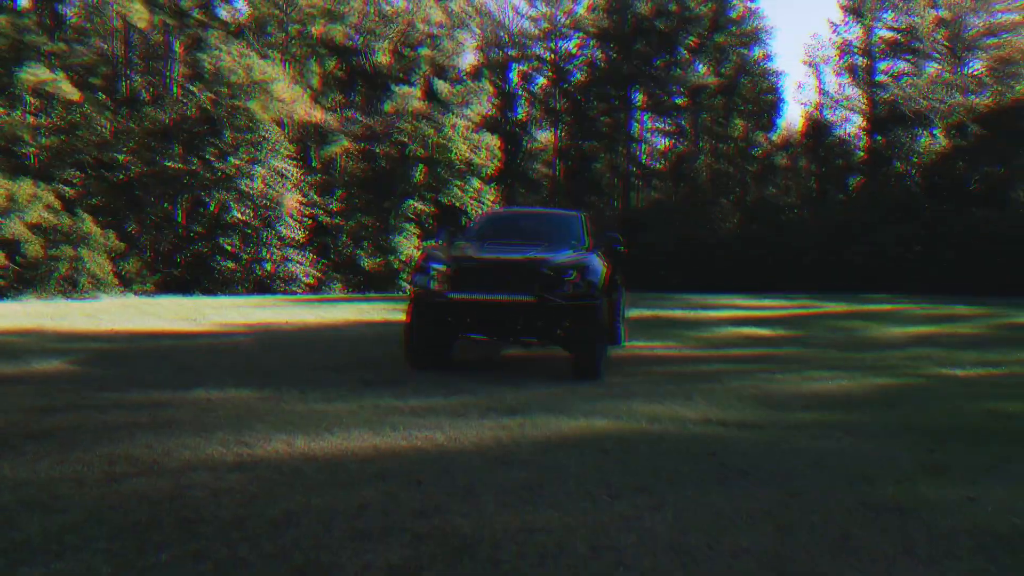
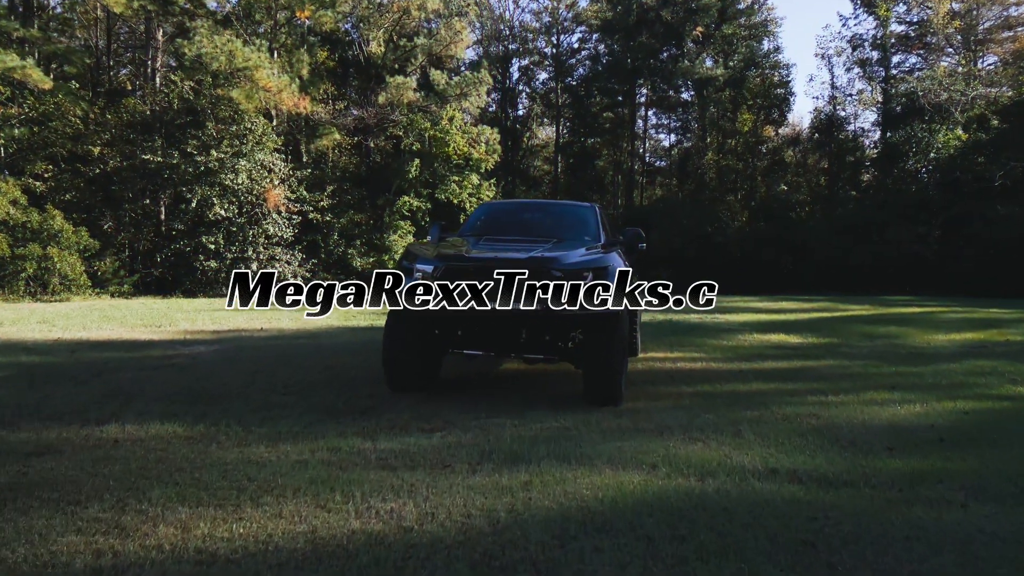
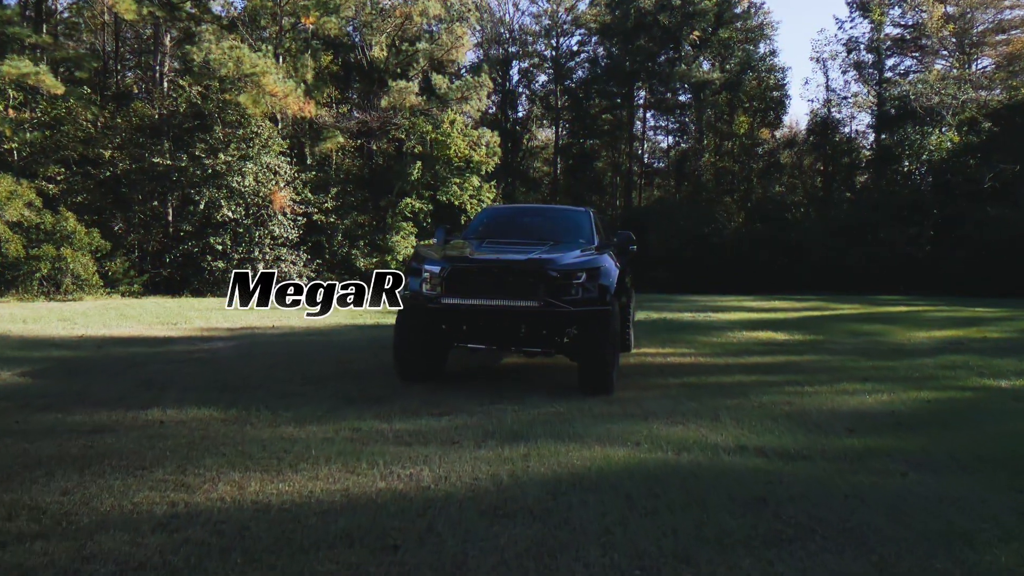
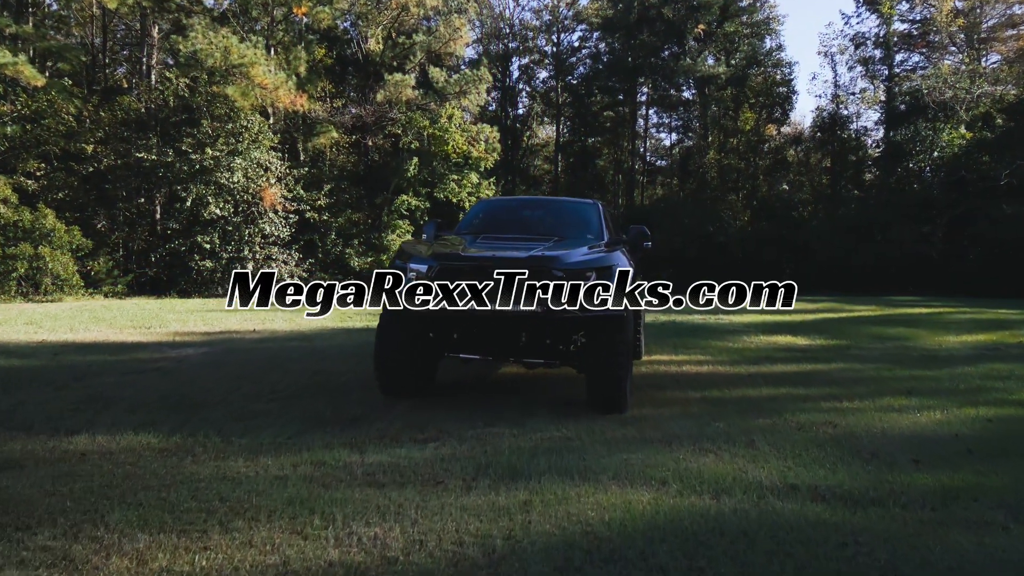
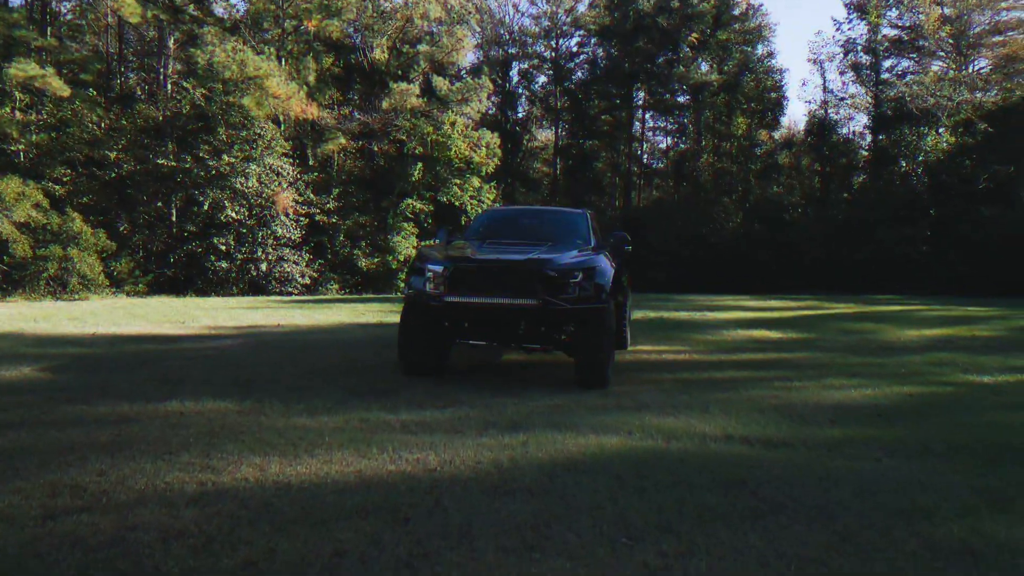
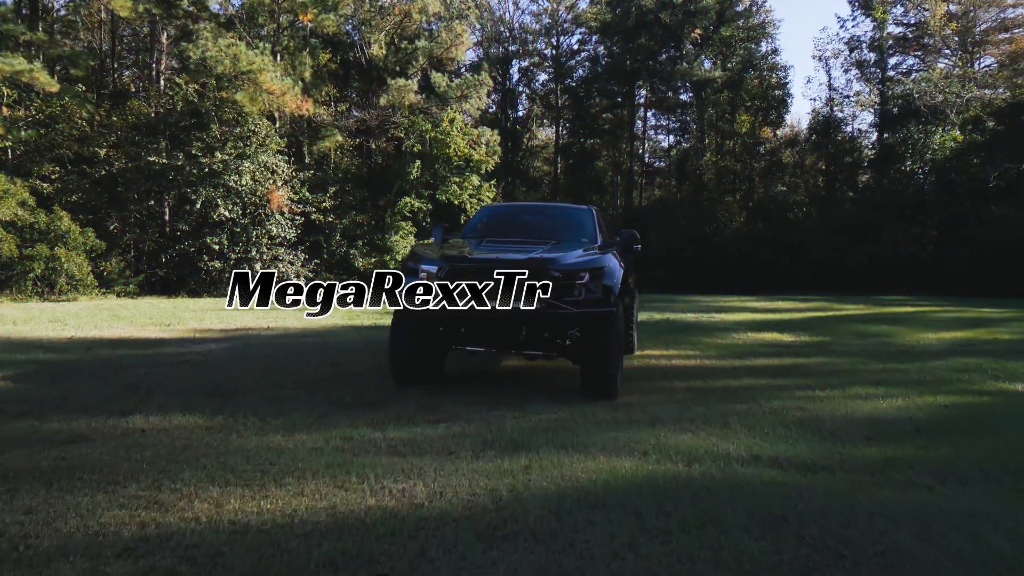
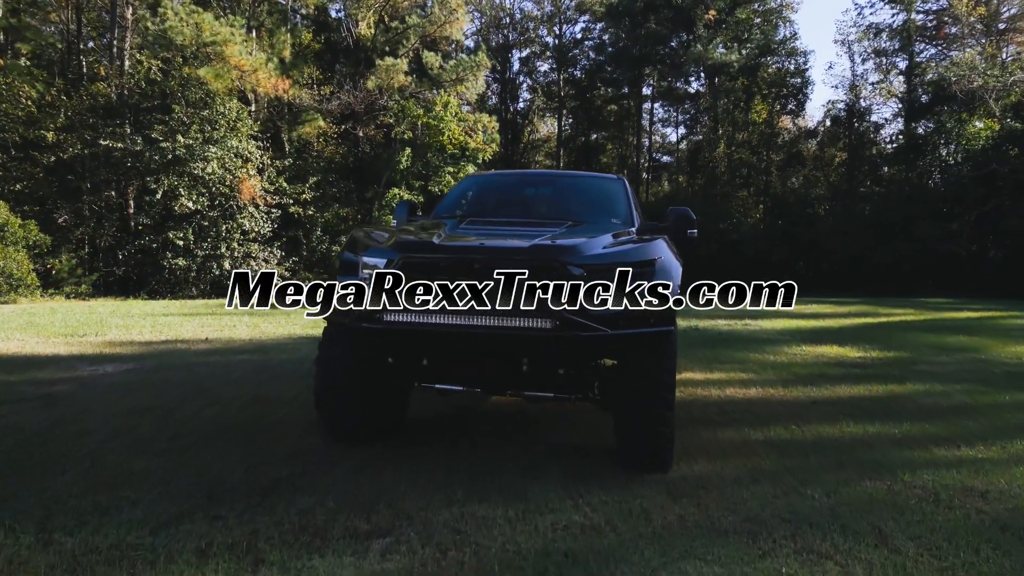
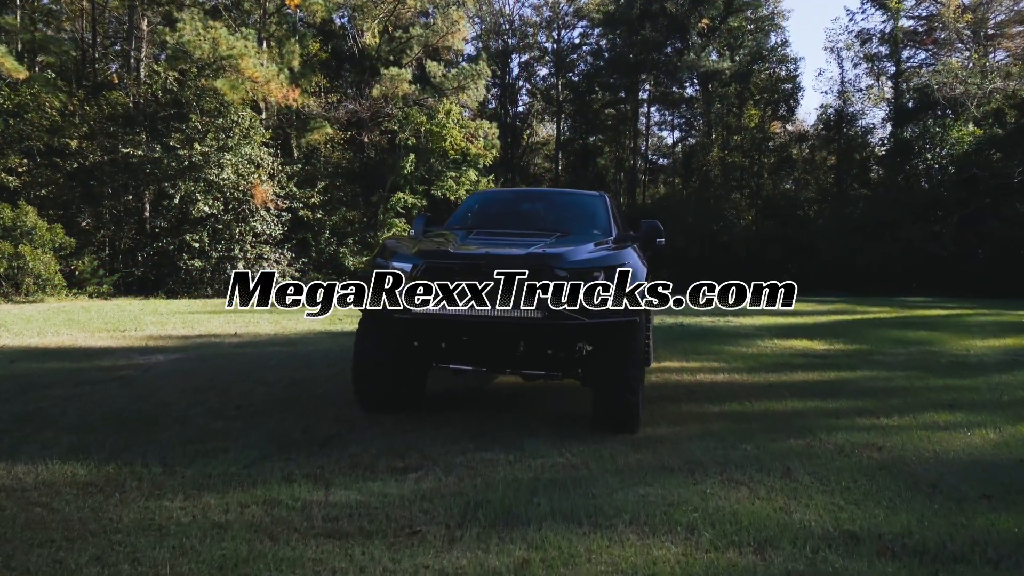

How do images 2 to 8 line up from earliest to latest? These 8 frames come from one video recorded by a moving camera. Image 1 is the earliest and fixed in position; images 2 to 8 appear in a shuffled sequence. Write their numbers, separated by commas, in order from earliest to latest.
5, 3, 6, 2, 4, 8, 7
